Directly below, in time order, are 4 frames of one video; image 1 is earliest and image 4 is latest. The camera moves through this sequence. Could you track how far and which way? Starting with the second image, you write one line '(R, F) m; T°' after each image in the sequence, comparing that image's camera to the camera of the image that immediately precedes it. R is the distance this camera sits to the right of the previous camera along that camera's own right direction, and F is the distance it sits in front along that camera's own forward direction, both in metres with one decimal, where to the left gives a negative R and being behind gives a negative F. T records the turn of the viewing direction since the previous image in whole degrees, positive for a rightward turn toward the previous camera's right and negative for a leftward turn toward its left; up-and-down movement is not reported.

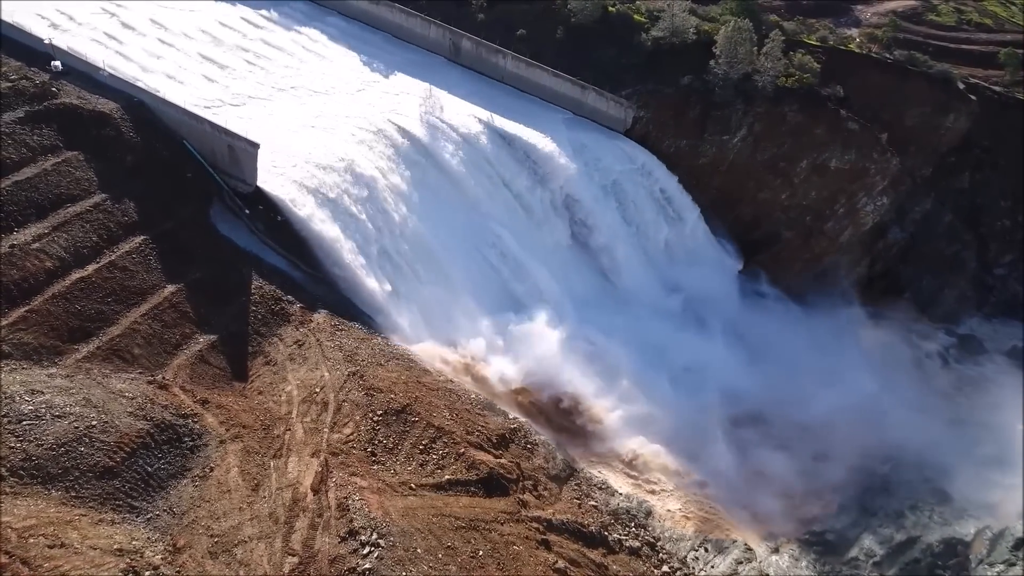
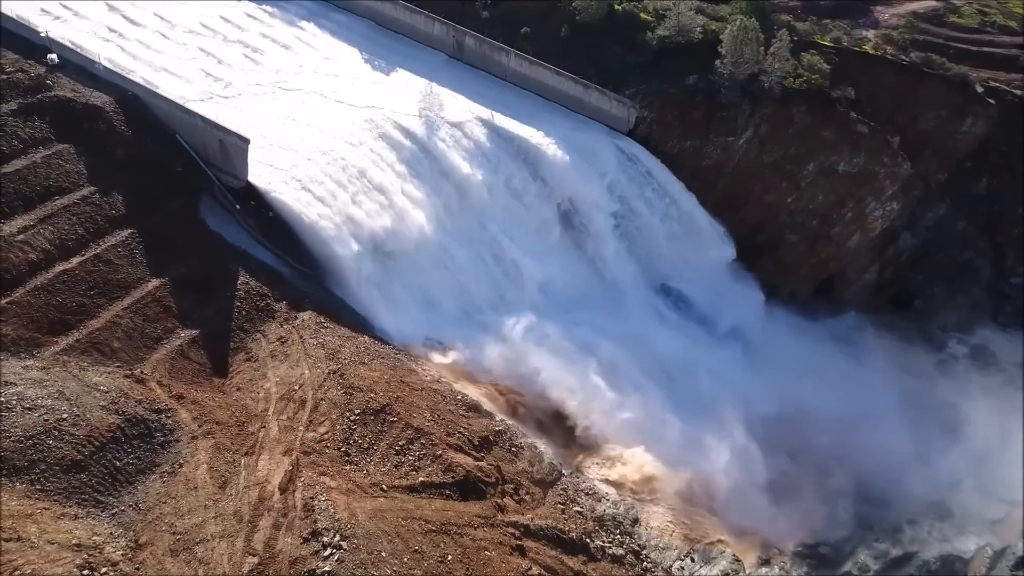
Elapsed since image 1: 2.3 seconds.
(+0.8, +0.3) m; -2°
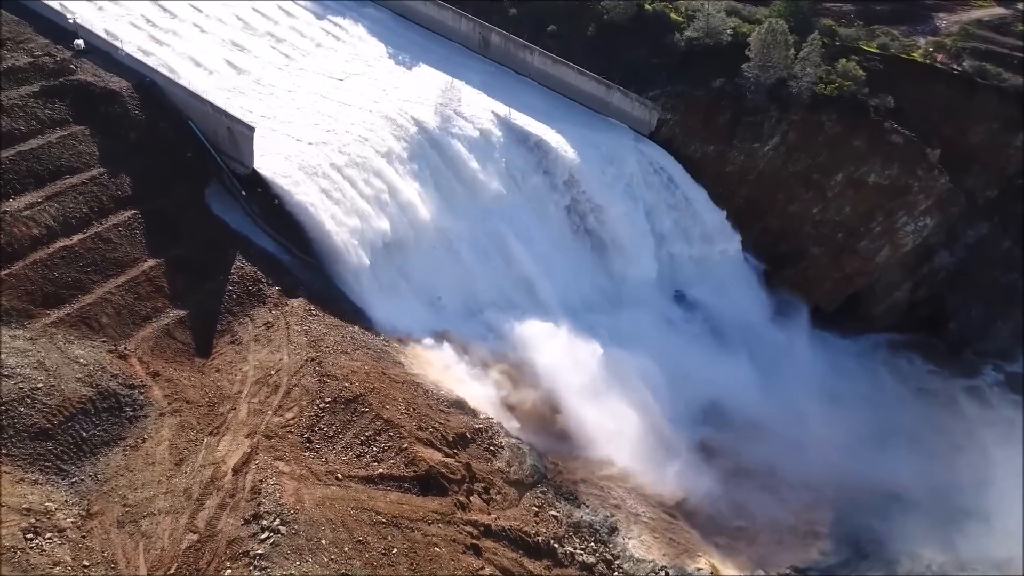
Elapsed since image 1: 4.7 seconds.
(+1.7, +0.2) m; -4°
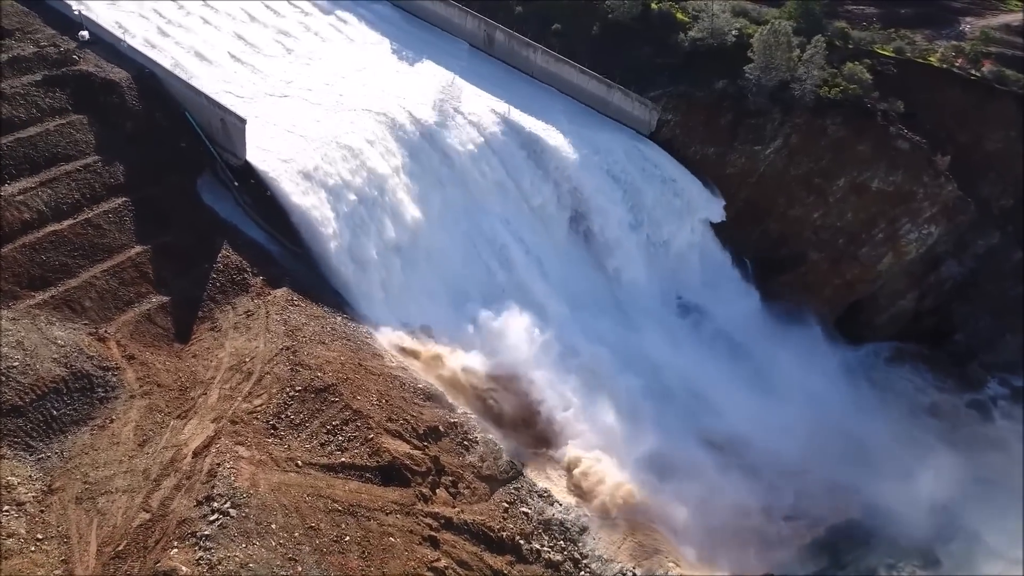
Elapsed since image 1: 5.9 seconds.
(+1.2, 0.0) m; -2°
